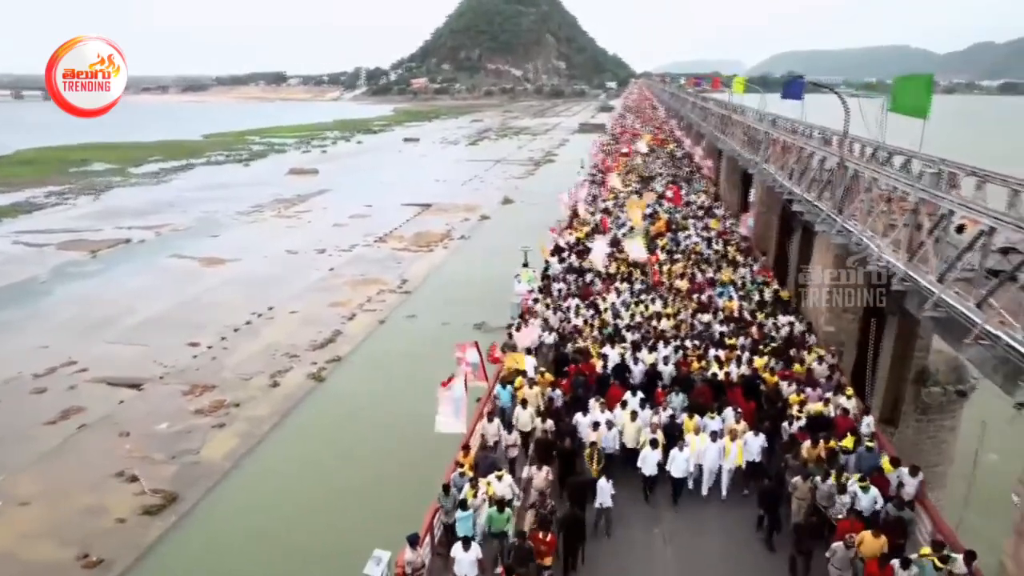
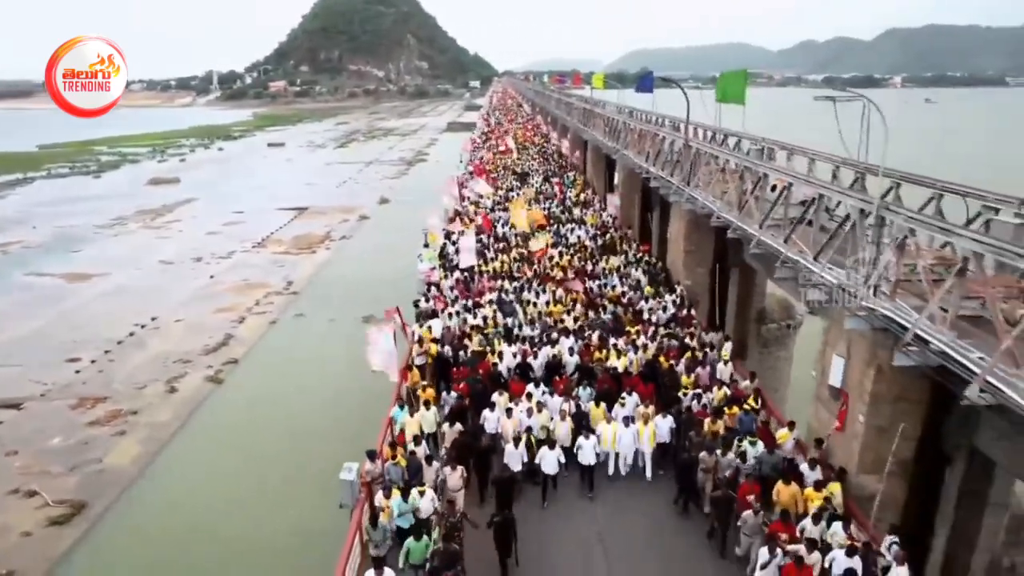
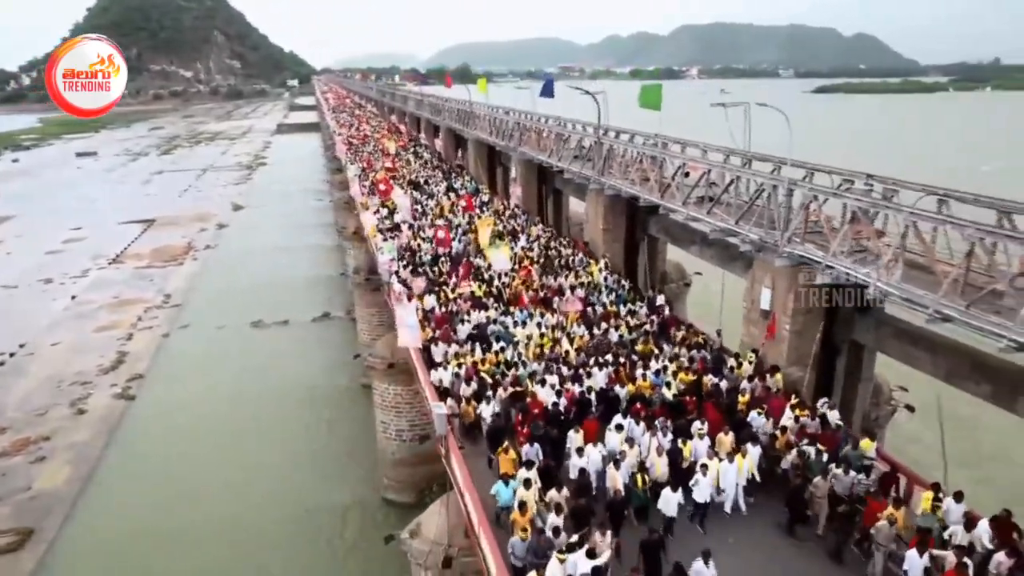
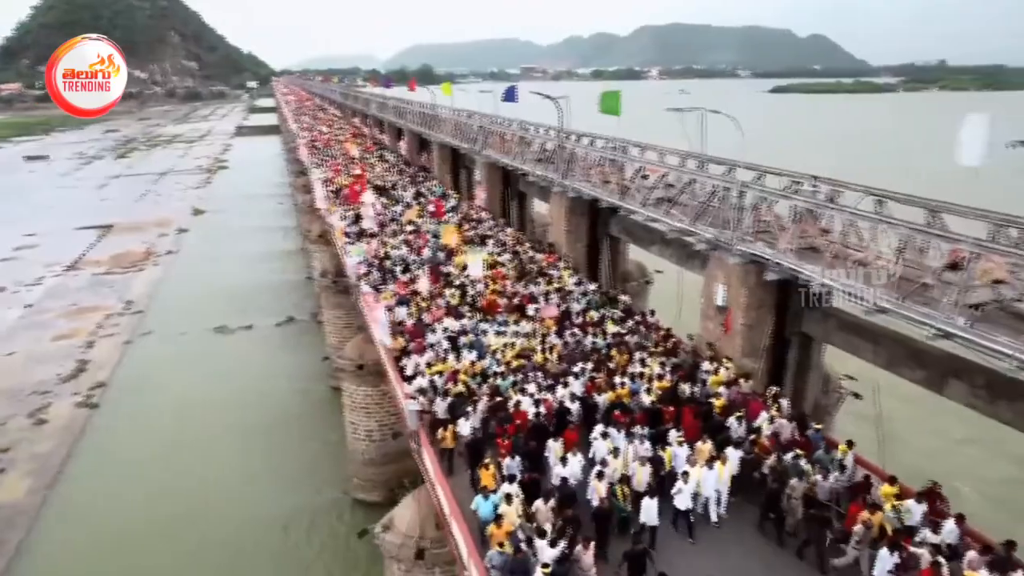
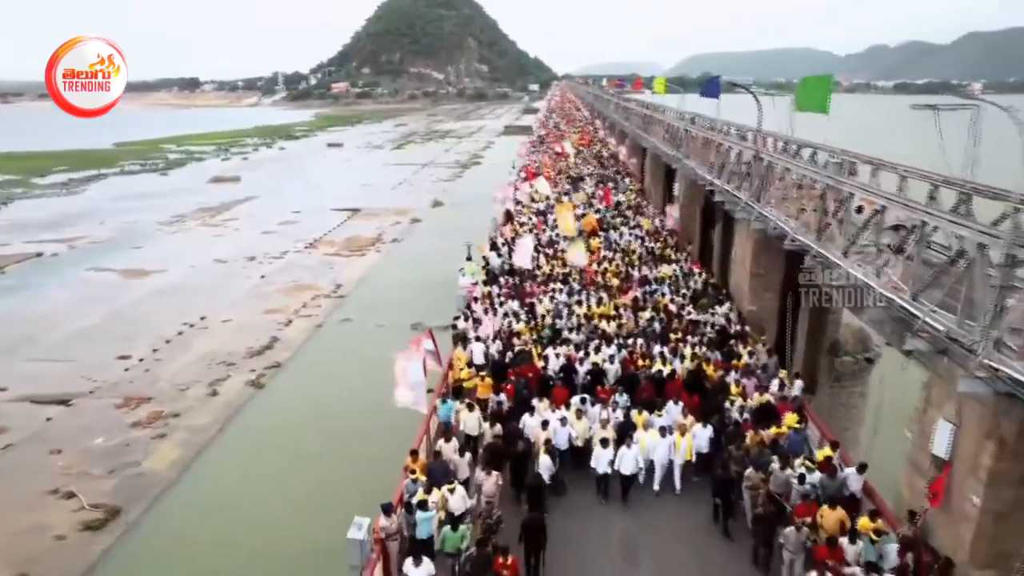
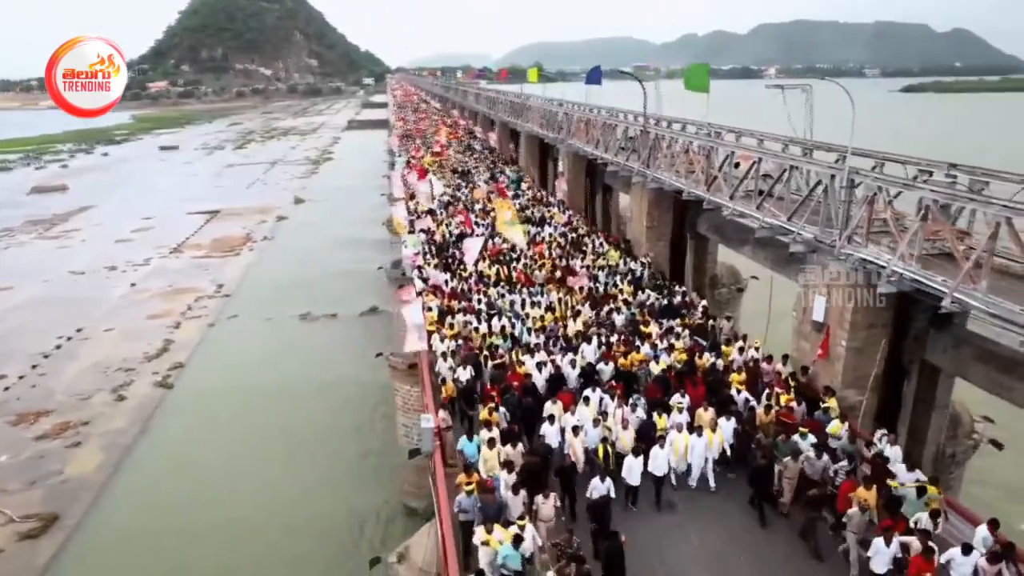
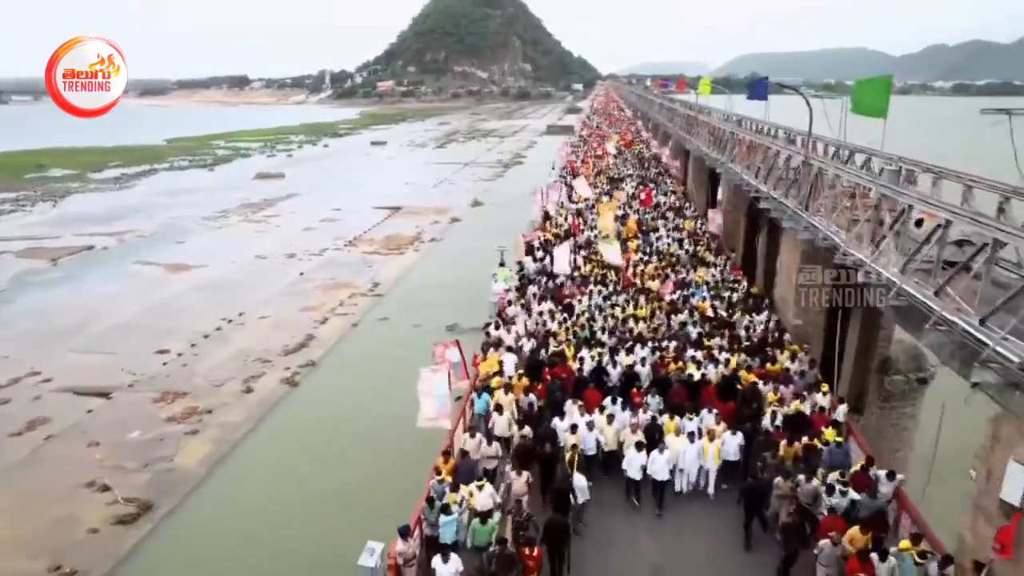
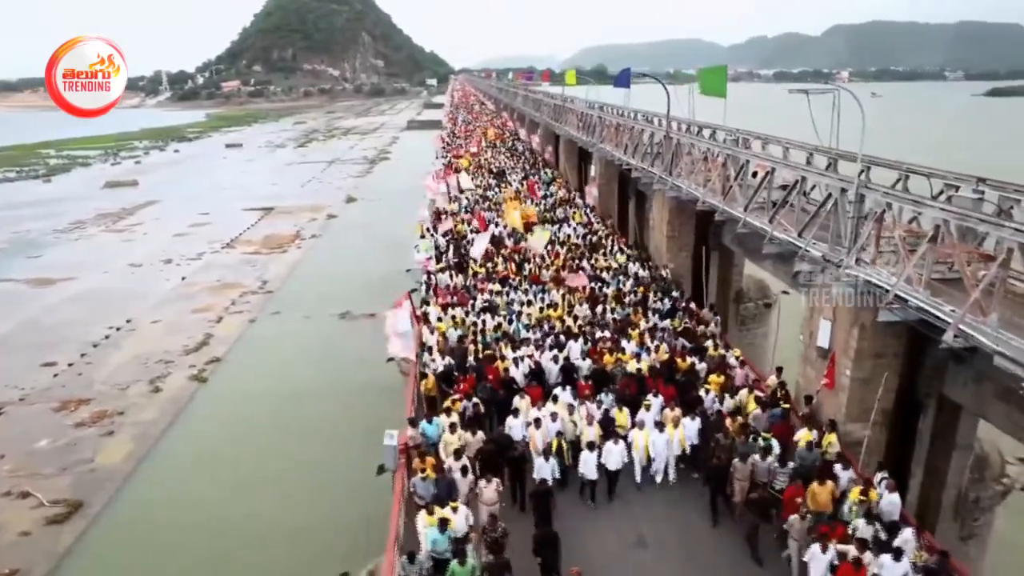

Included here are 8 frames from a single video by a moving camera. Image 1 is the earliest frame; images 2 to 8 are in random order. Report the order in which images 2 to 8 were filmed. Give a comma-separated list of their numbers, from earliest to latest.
7, 5, 2, 8, 6, 3, 4
